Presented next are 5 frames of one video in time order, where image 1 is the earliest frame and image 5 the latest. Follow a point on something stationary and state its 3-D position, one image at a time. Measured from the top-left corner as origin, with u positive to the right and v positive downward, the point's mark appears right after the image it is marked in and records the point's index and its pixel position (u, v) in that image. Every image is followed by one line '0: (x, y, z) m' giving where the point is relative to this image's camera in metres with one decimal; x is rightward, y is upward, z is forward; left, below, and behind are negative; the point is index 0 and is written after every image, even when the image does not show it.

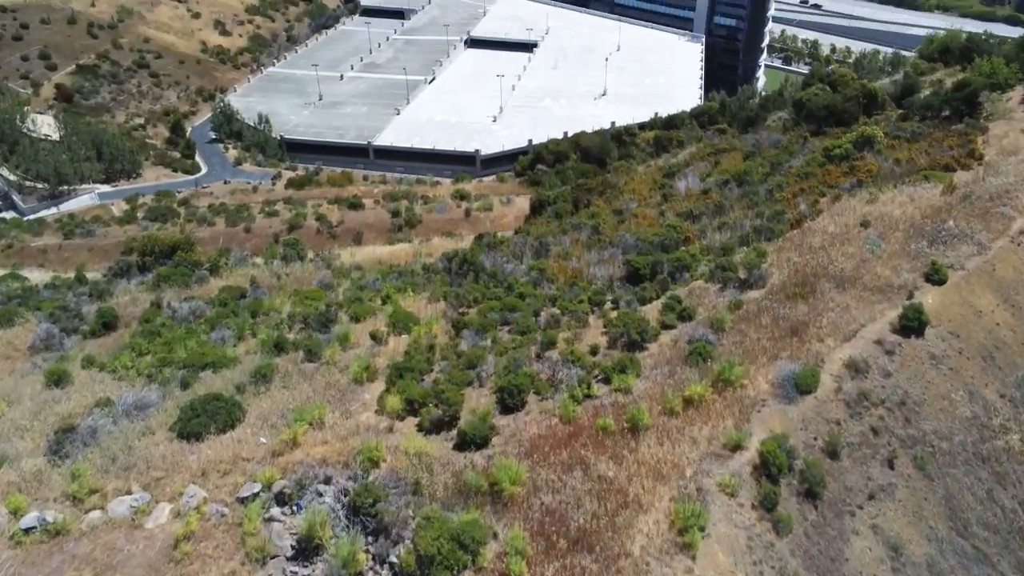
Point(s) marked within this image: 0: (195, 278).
0: (-7.3, +0.2, +17.2) m
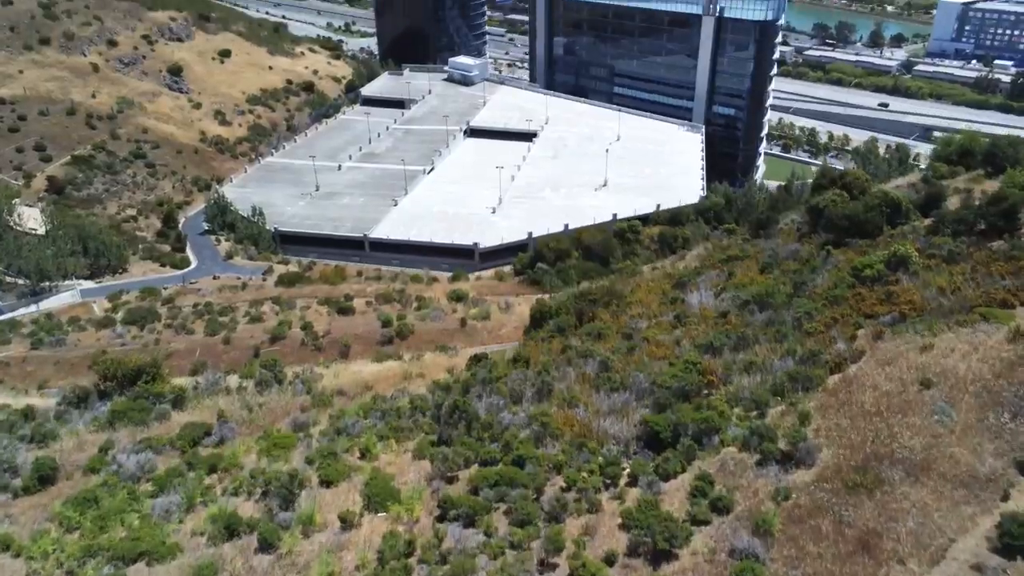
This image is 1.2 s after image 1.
0: (-7.4, -2.6, +15.3) m
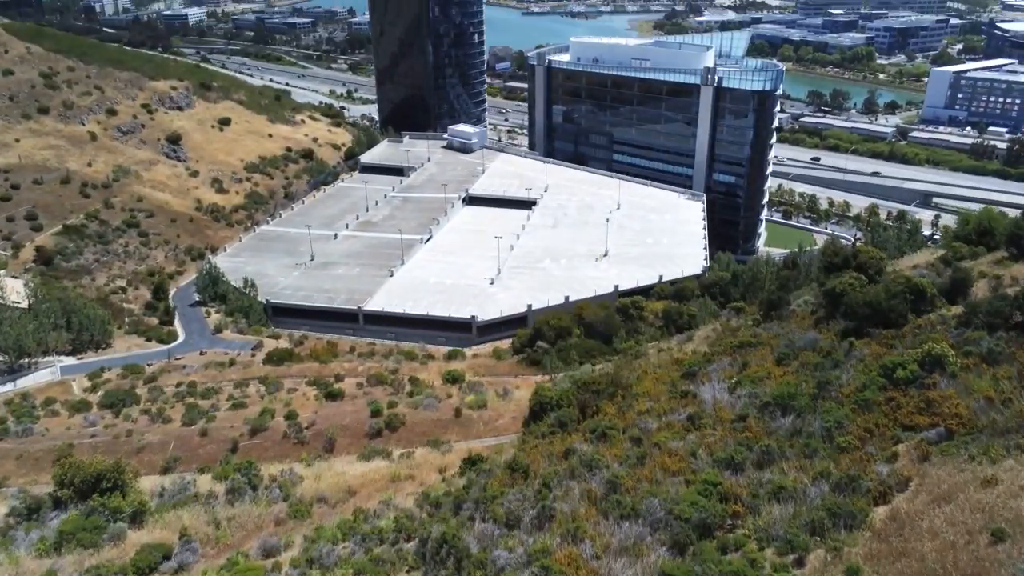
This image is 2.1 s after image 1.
0: (-7.4, -4.5, +13.7) m
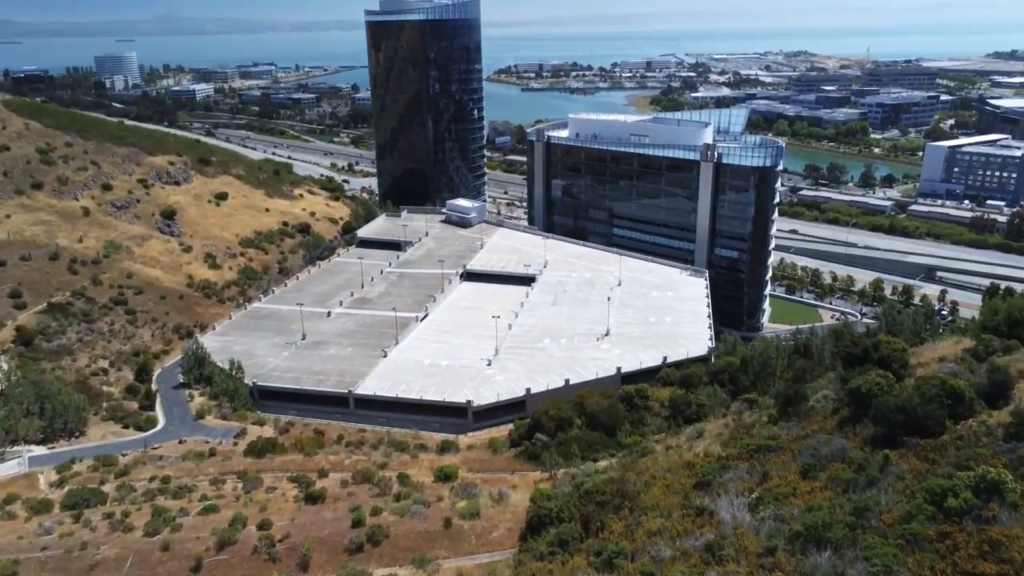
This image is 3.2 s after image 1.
0: (-7.5, -6.3, +11.6) m
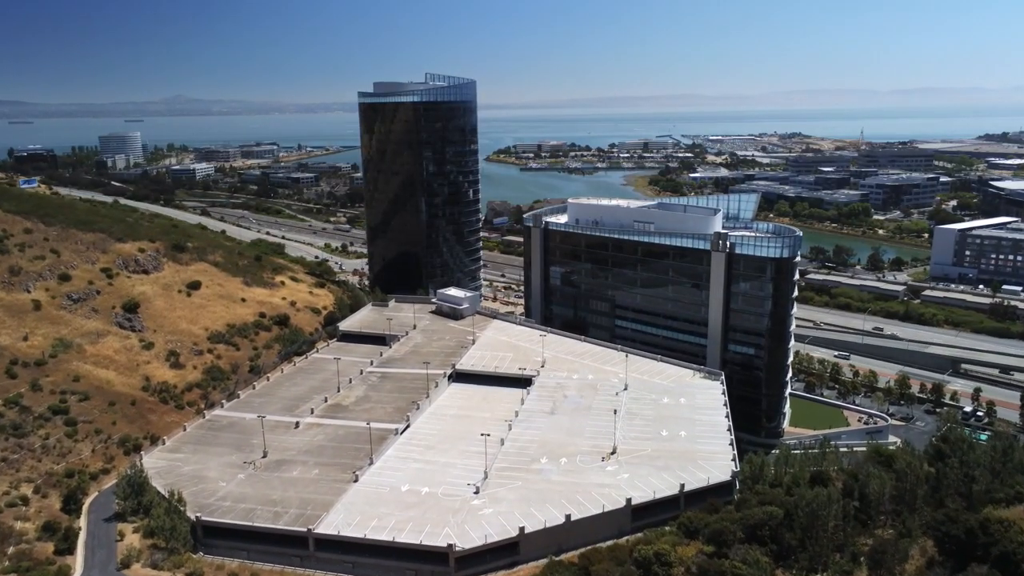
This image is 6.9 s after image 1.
0: (-7.9, -8.8, +5.2) m
